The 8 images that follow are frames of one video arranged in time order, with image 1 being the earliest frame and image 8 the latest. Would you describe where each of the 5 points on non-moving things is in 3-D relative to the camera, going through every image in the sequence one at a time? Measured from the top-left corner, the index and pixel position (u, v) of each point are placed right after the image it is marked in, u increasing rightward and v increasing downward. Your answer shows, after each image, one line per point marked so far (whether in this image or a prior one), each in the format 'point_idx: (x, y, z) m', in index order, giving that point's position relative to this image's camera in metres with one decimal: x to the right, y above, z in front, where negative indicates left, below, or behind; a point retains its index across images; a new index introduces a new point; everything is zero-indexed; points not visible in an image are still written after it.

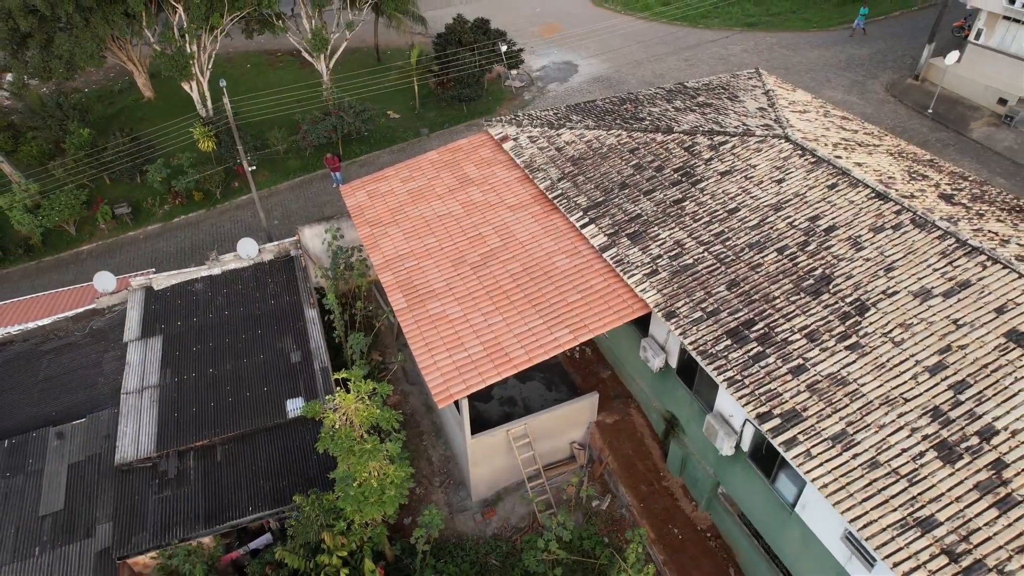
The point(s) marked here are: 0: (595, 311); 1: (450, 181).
0: (+1.5, -0.4, +11.0) m
1: (-1.4, +2.5, +14.8) m
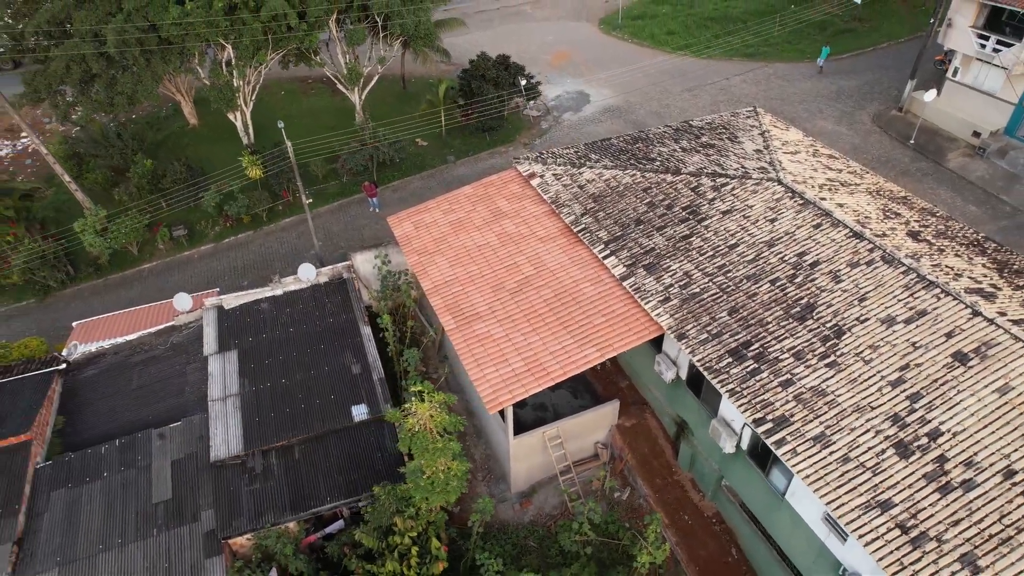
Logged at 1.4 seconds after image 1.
0: (+2.2, -0.9, +13.2) m
1: (-0.7, +1.9, +17.0) m
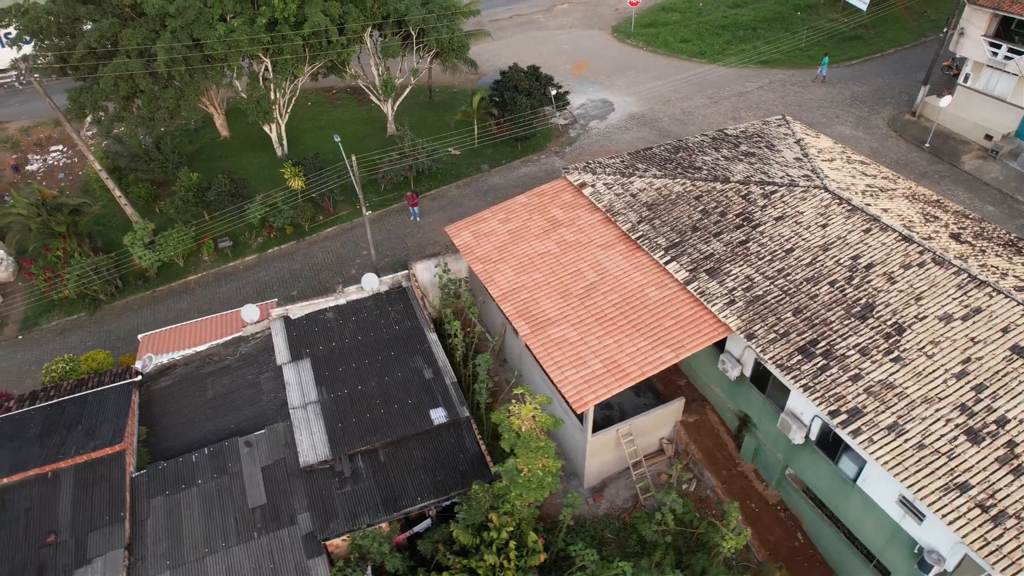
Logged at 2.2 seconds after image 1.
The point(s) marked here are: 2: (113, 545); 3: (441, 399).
0: (+3.9, -1.0, +14.0) m
1: (+0.9, +1.8, +17.7) m
2: (-7.8, -5.2, +12.9) m
3: (-1.7, -2.7, +15.4) m
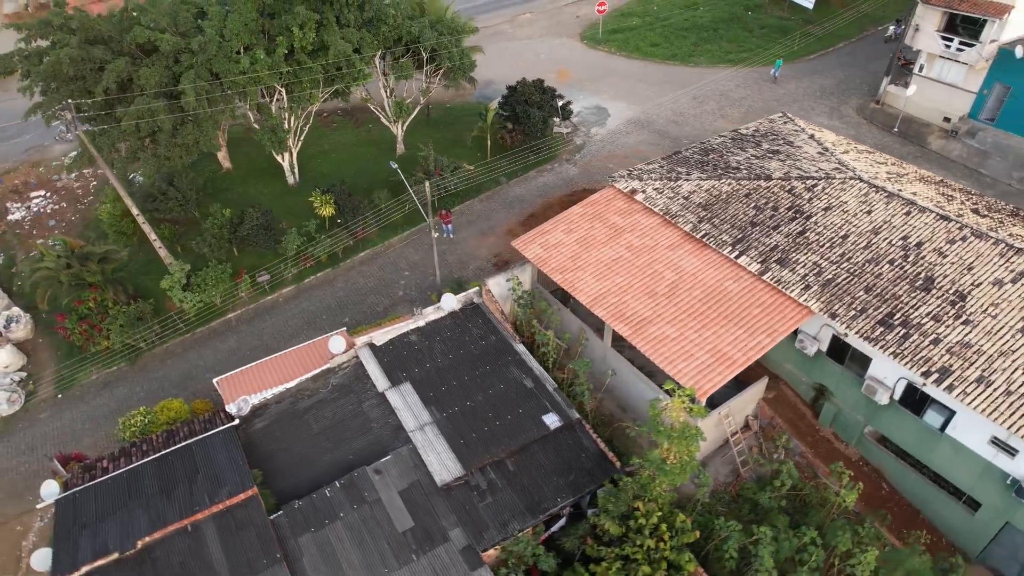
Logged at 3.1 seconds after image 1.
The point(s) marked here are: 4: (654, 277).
0: (+6.5, -0.8, +15.6) m
1: (+2.8, +1.7, +18.9) m
2: (-4.6, -6.1, +13.1) m
3: (+1.0, -3.0, +16.4) m
4: (+3.9, +0.3, +17.3) m
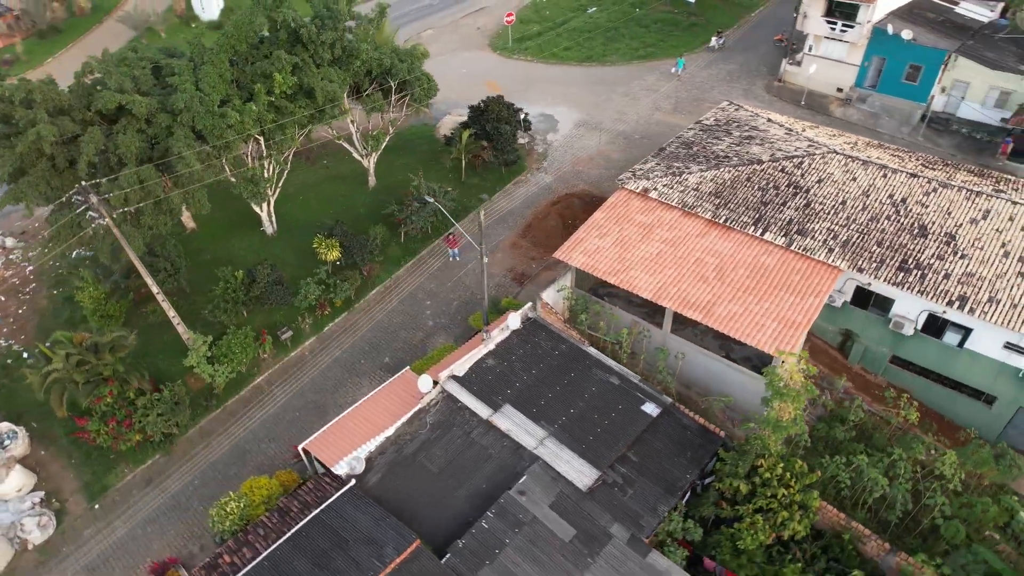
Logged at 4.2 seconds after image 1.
0: (+8.7, +0.2, +18.3) m
1: (+4.0, +1.9, +20.6) m
2: (-0.4, -7.0, +13.6) m
3: (+3.7, -3.0, +17.9) m
4: (+5.6, +0.7, +19.3) m
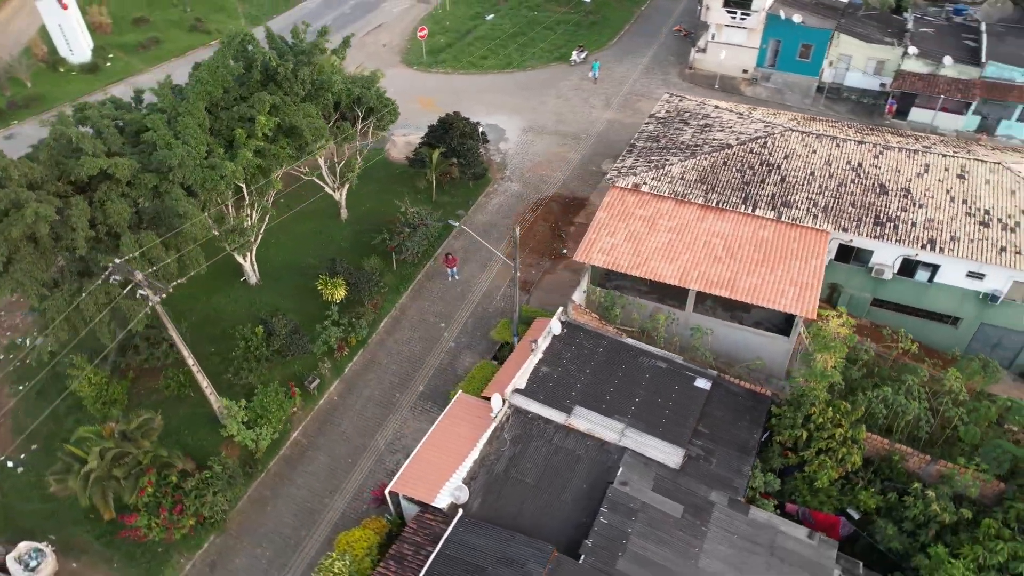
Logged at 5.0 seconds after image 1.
0: (+9.7, +1.4, +20.8) m
1: (+4.4, +2.2, +22.1) m
2: (+3.0, -7.1, +14.5) m
3: (+5.5, -2.6, +19.4) m
4: (+6.5, +1.4, +21.2) m
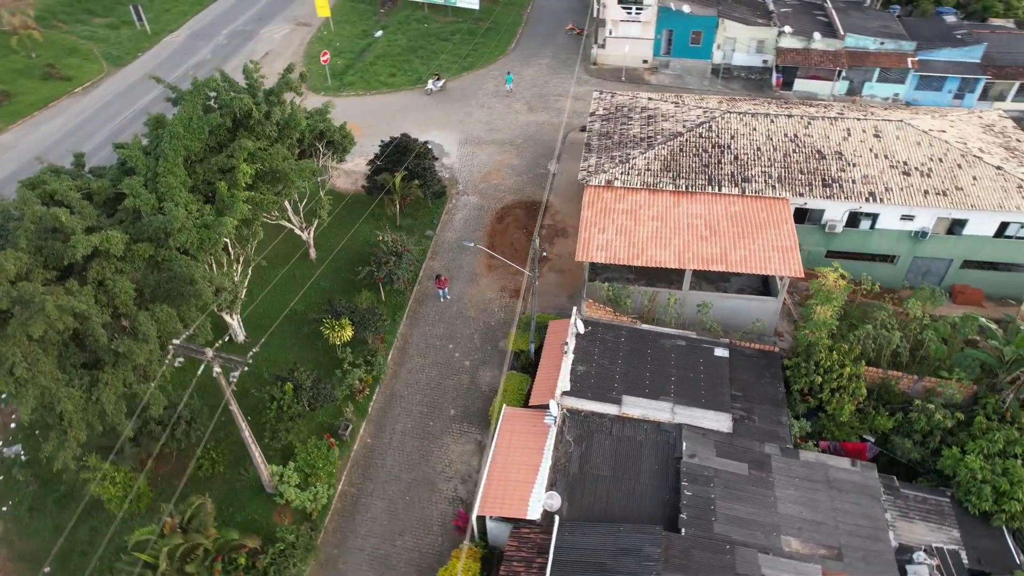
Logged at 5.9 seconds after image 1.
0: (+9.7, +2.8, +23.3) m
1: (+4.1, +2.6, +23.6) m
2: (+6.0, -6.7, +15.9) m
3: (+6.5, -1.9, +21.2) m
4: (+6.4, +2.2, +23.0) m
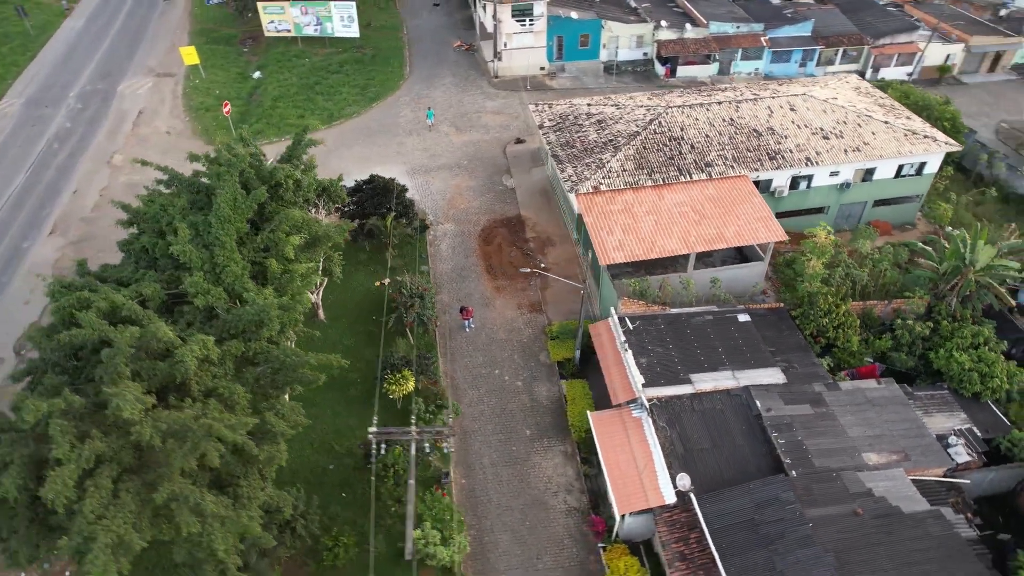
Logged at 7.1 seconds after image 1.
0: (+9.7, +4.2, +26.8) m
1: (+4.5, +2.9, +25.6) m
2: (+10.1, -5.6, +19.0) m
3: (+8.3, -1.0, +24.1) m
4: (+6.9, +2.9, +25.8) m
